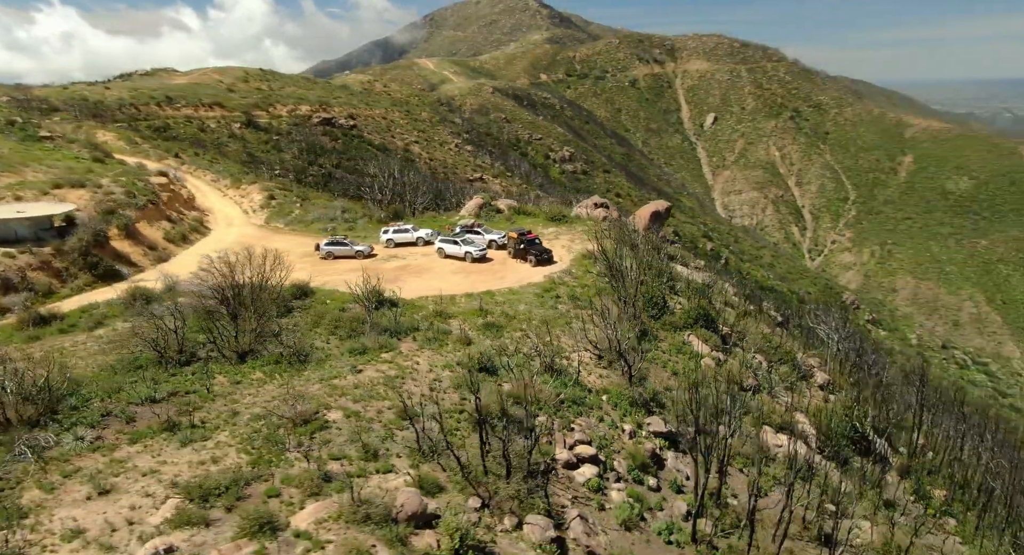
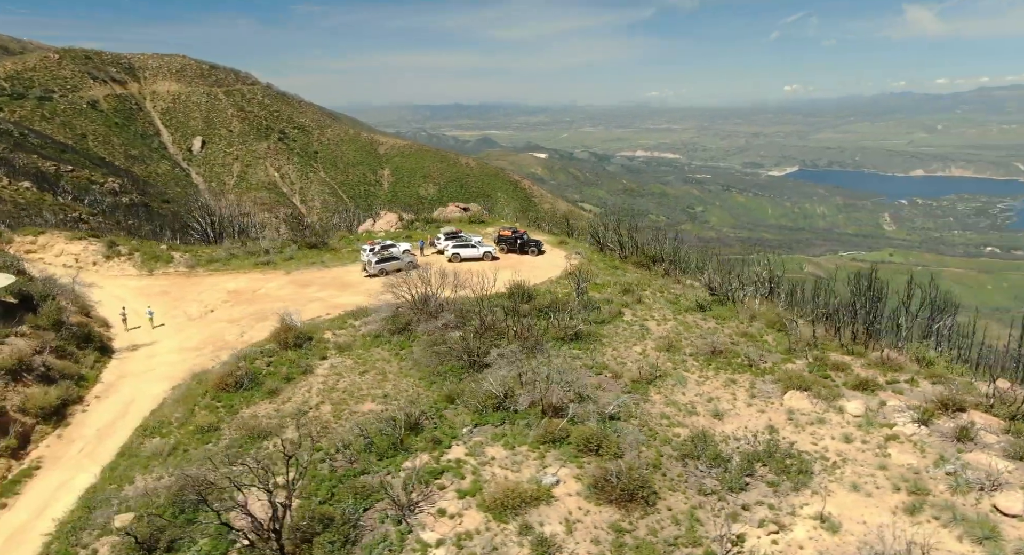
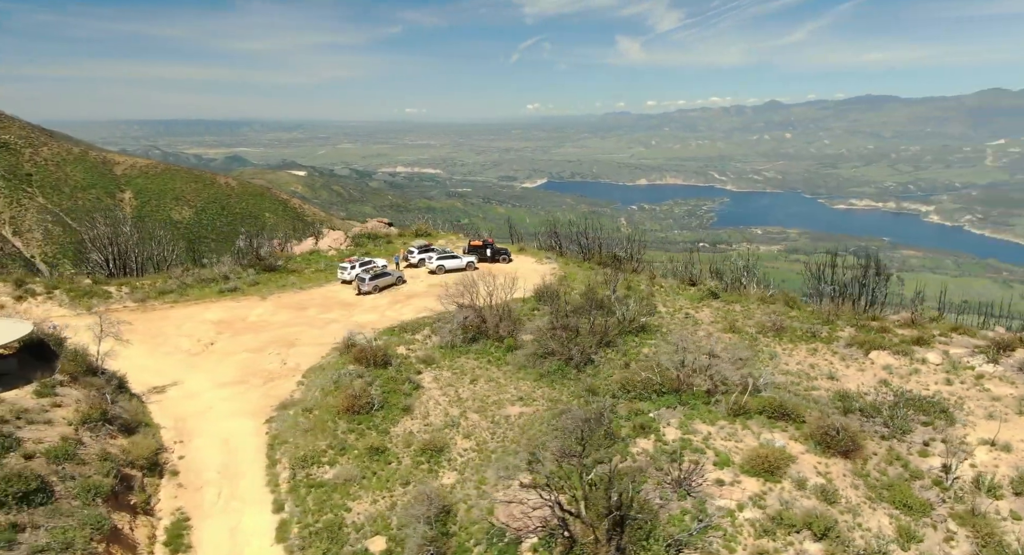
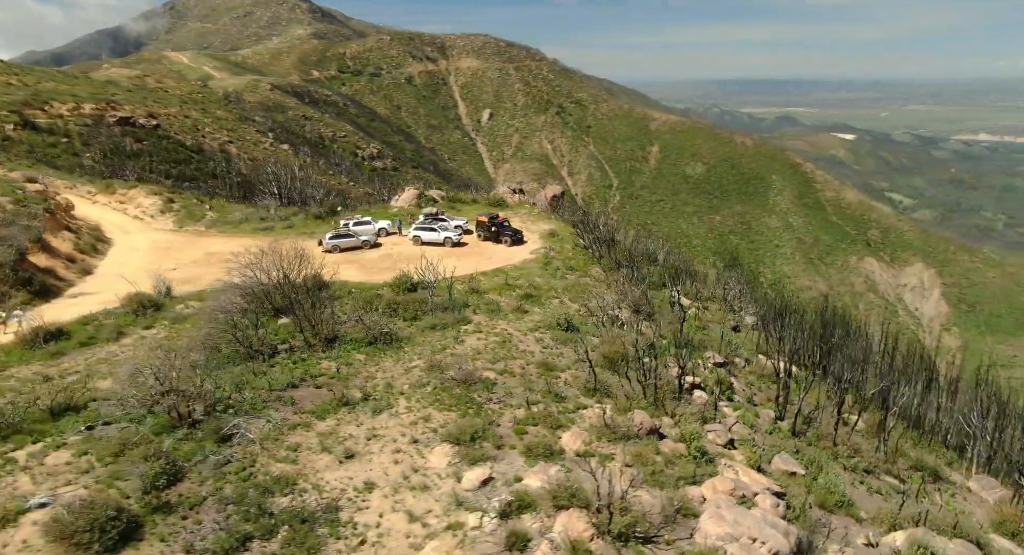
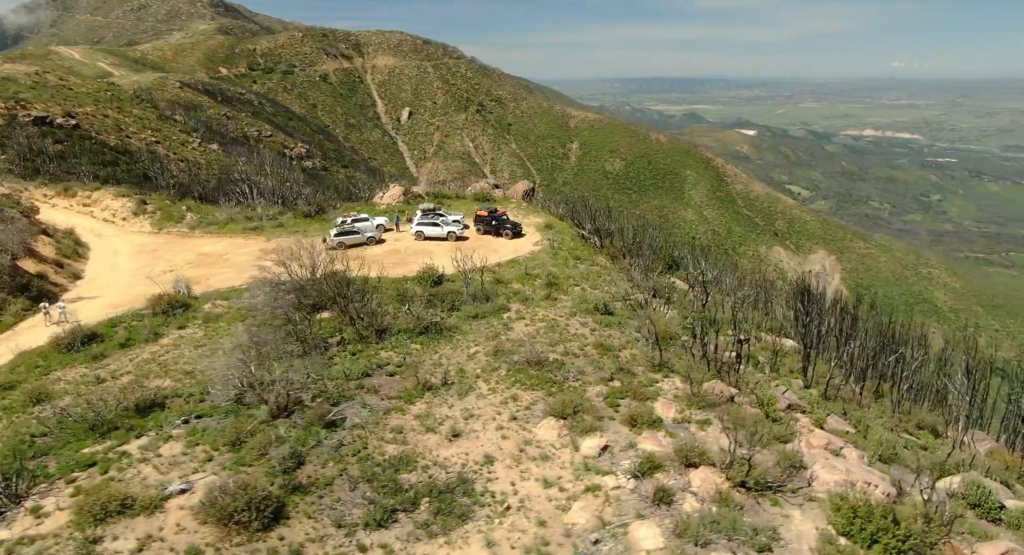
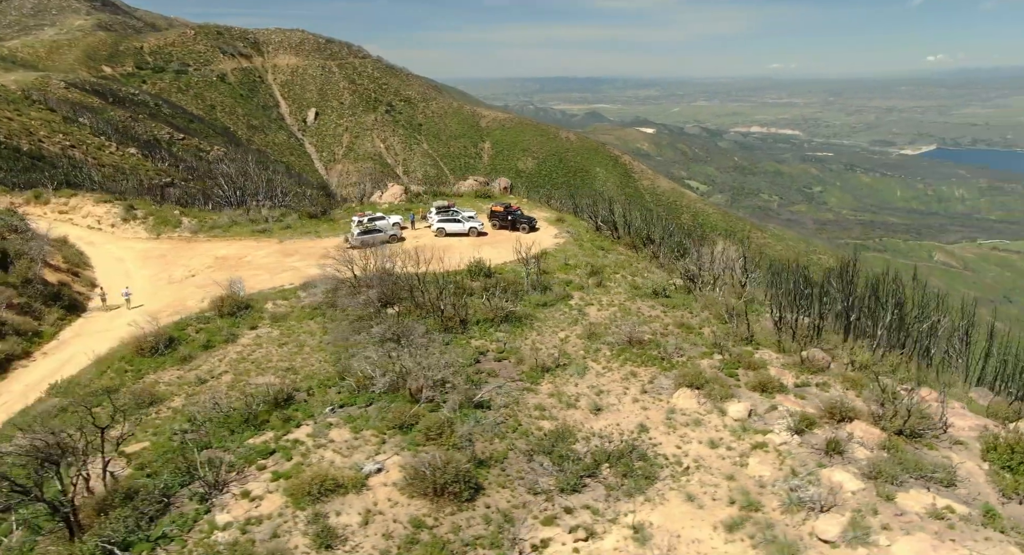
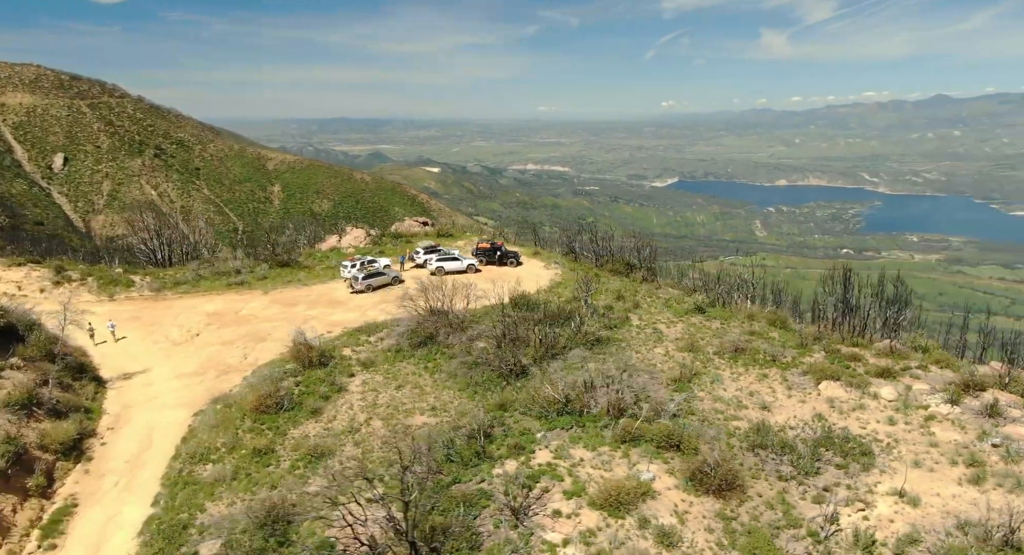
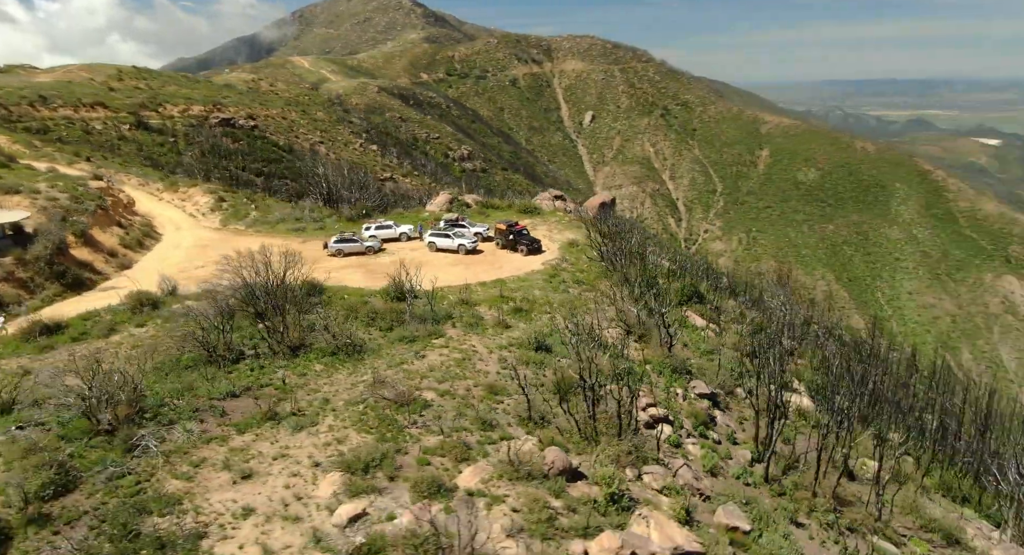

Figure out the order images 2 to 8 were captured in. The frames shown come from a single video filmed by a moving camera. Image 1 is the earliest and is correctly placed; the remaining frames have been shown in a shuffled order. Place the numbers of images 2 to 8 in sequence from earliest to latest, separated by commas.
8, 4, 5, 6, 2, 7, 3
